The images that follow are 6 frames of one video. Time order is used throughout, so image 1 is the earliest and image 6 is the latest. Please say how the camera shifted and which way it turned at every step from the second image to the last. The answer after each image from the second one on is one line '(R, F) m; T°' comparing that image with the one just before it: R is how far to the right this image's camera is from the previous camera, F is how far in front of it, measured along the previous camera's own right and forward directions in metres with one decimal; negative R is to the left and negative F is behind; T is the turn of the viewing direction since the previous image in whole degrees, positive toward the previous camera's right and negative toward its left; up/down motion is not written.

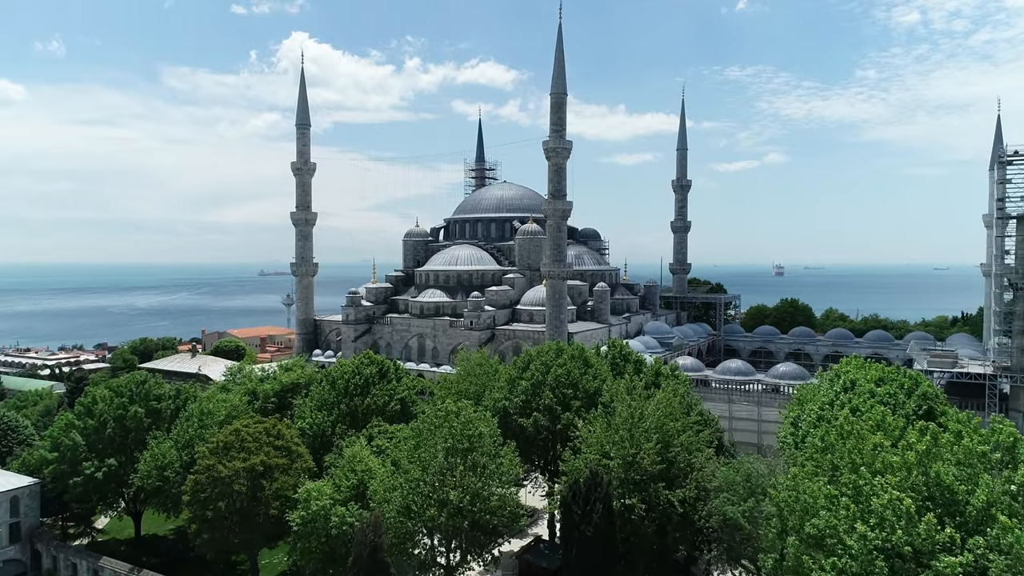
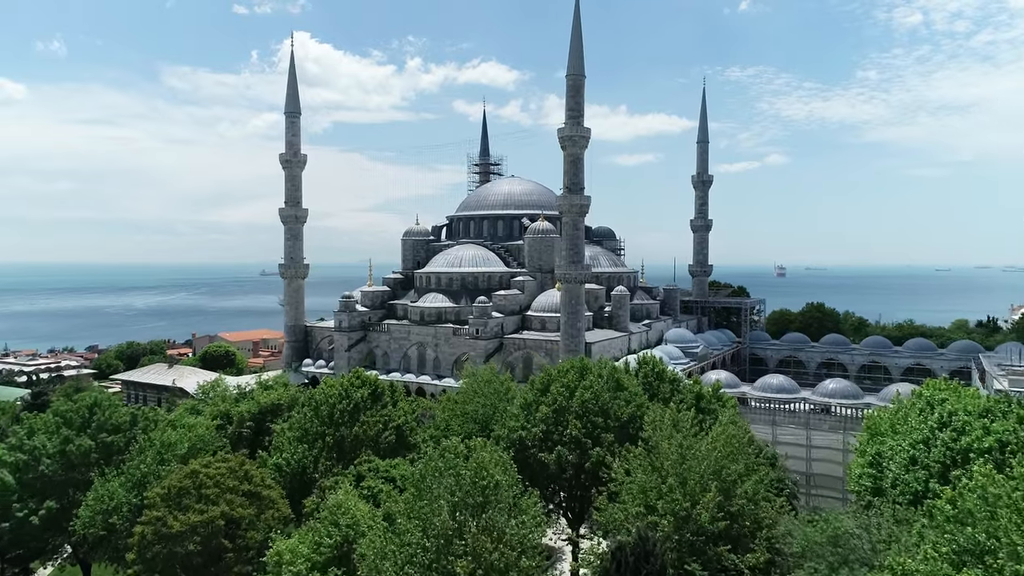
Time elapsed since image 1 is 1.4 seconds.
(-0.3, +4.3) m; 0°
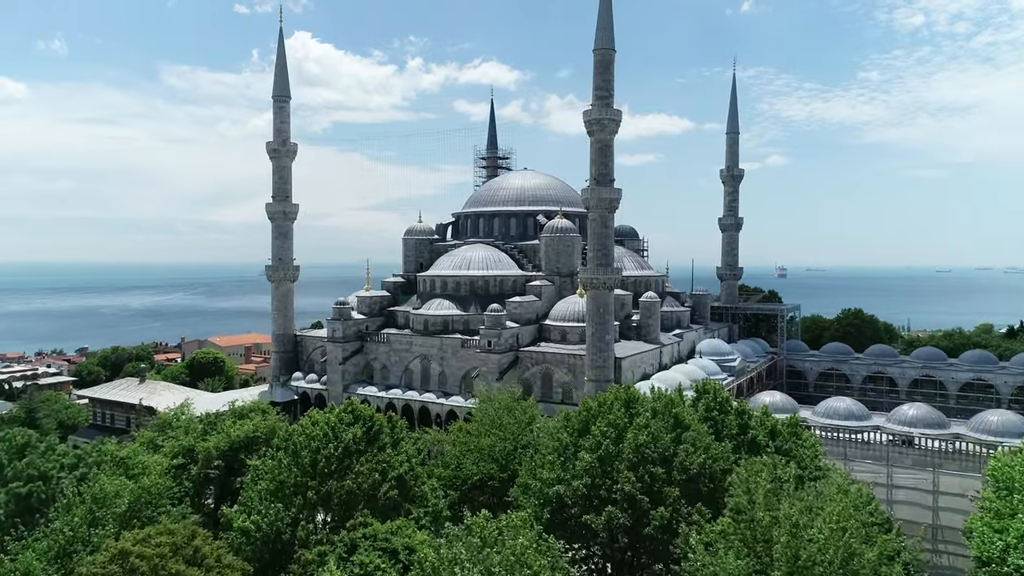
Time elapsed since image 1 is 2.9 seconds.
(-0.5, +4.8) m; 0°
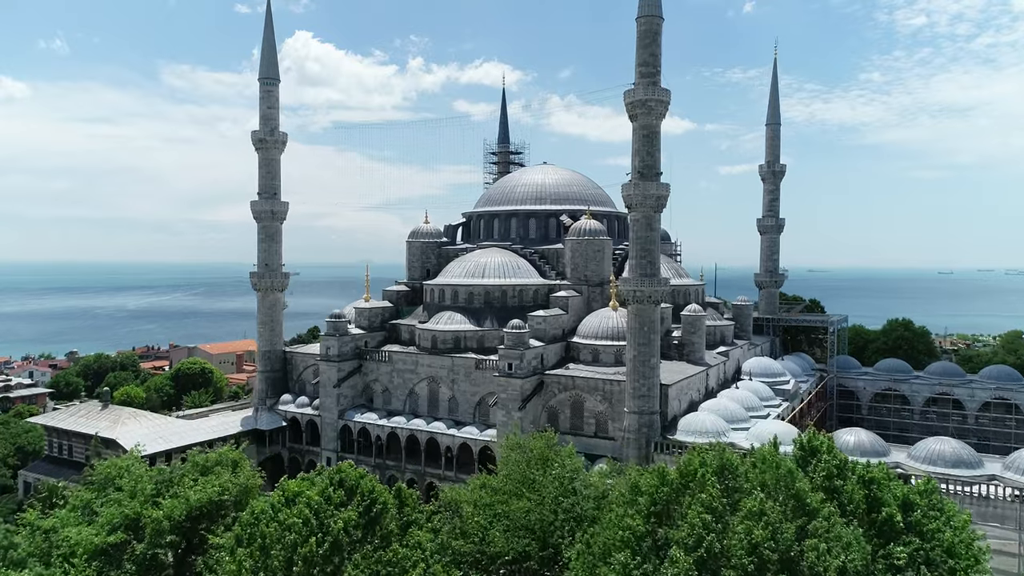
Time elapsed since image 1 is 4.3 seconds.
(-0.6, +5.1) m; 0°
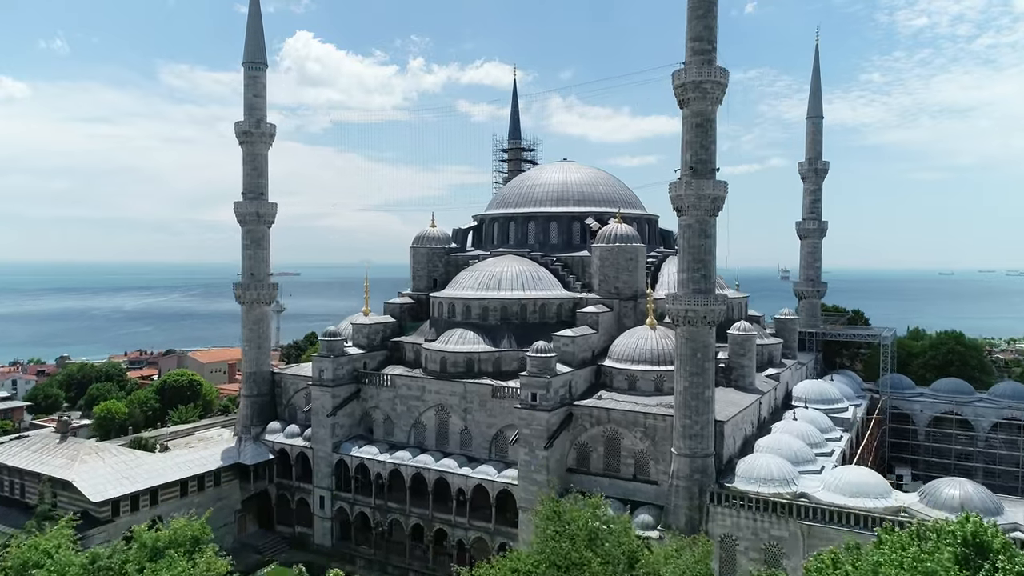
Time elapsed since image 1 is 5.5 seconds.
(-0.5, +4.3) m; 0°
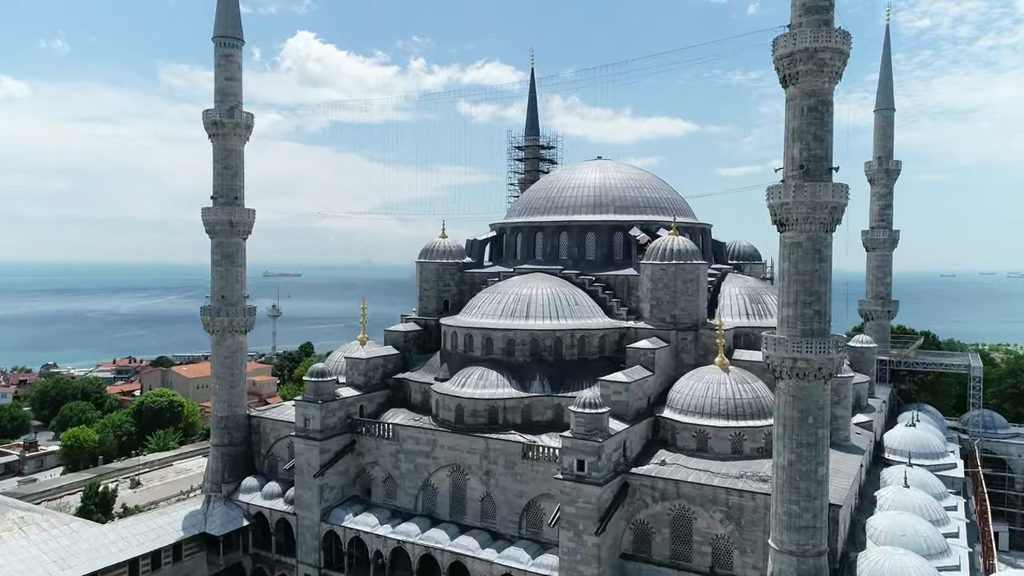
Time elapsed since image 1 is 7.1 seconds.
(-0.6, +5.7) m; 0°
